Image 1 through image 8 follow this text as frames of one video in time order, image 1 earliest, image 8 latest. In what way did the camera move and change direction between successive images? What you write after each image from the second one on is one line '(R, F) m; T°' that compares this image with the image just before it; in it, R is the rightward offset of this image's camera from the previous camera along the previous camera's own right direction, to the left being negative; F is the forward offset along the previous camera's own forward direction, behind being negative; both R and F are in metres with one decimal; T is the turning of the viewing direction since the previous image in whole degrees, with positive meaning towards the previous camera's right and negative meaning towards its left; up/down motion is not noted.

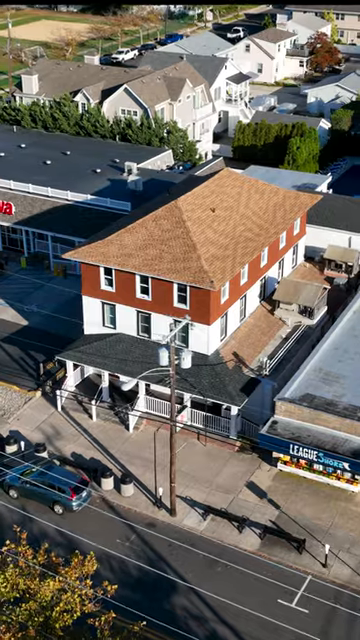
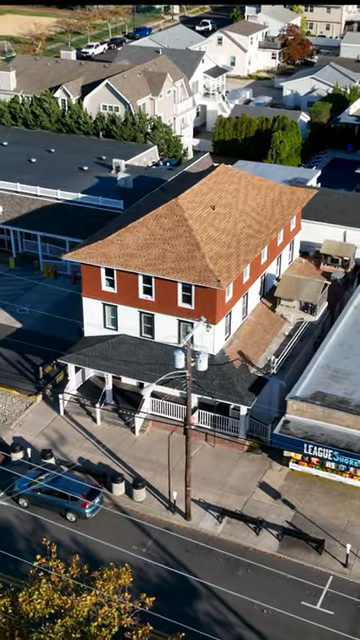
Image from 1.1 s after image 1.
(-1.5, +0.5) m; +3°
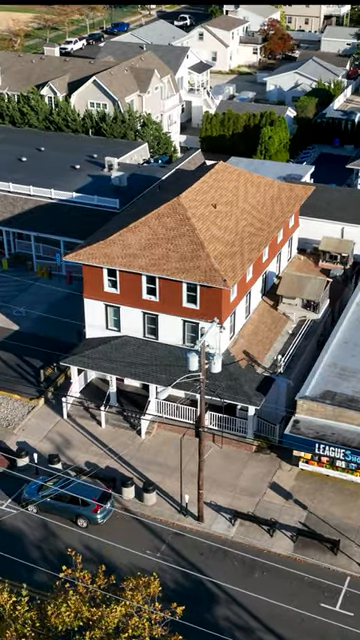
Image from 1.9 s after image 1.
(-1.1, +0.4) m; +2°
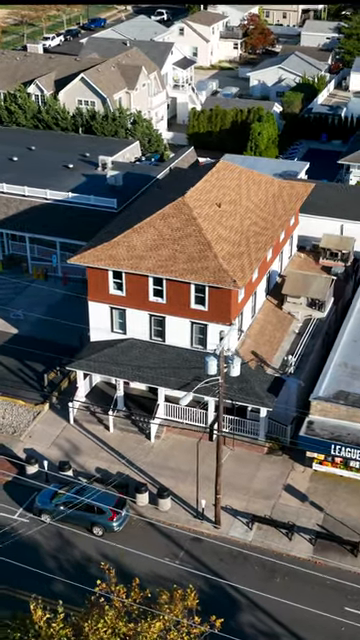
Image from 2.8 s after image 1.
(-1.2, +0.4) m; +2°
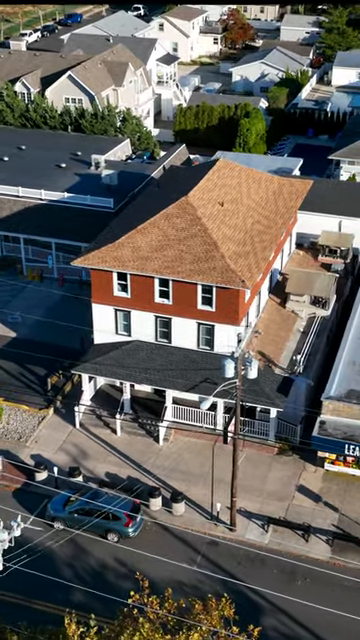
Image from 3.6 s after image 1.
(-1.2, +0.3) m; +2°
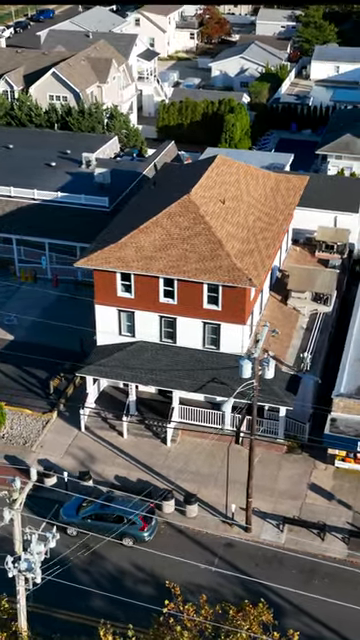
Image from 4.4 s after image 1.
(-1.3, +0.3) m; +2°
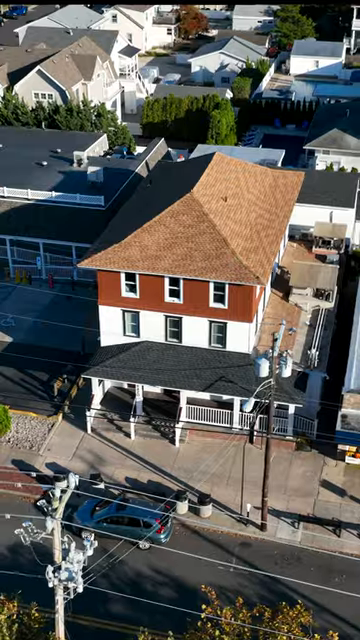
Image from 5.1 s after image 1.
(-1.2, +0.2) m; +2°
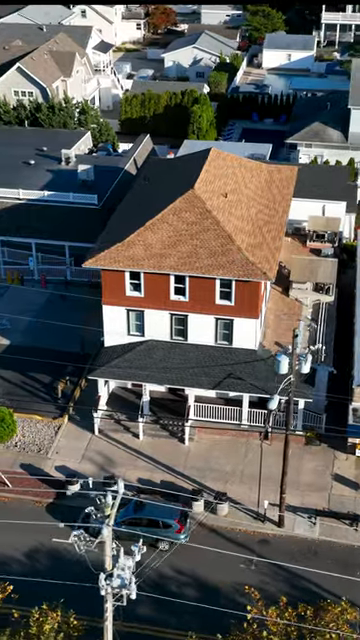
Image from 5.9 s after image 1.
(-1.5, +0.2) m; +3°
